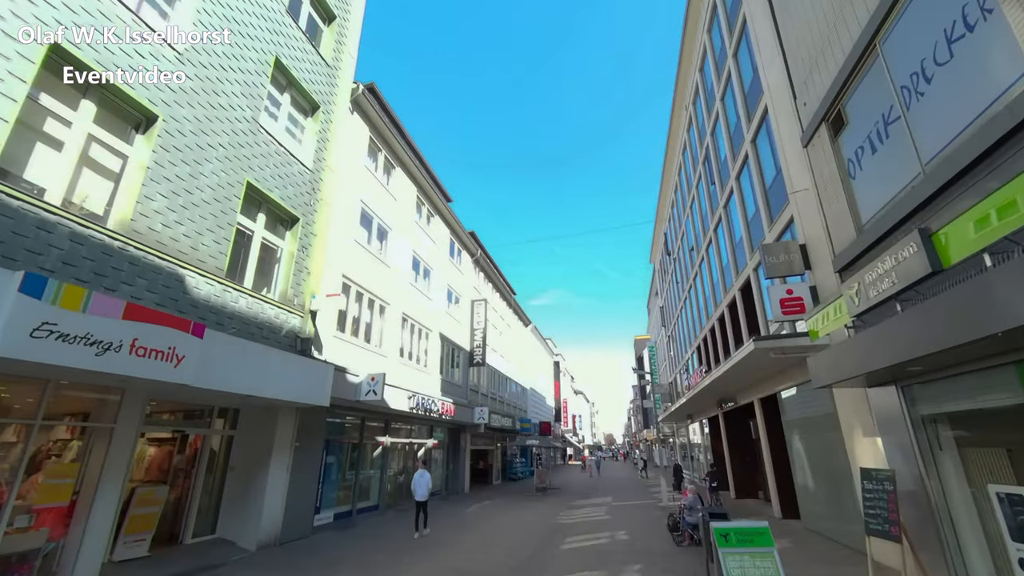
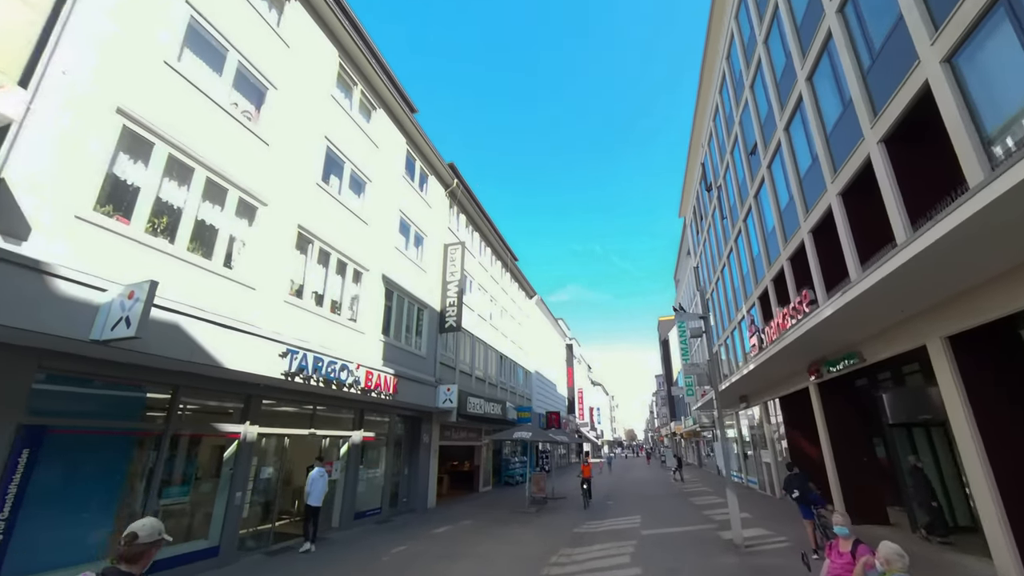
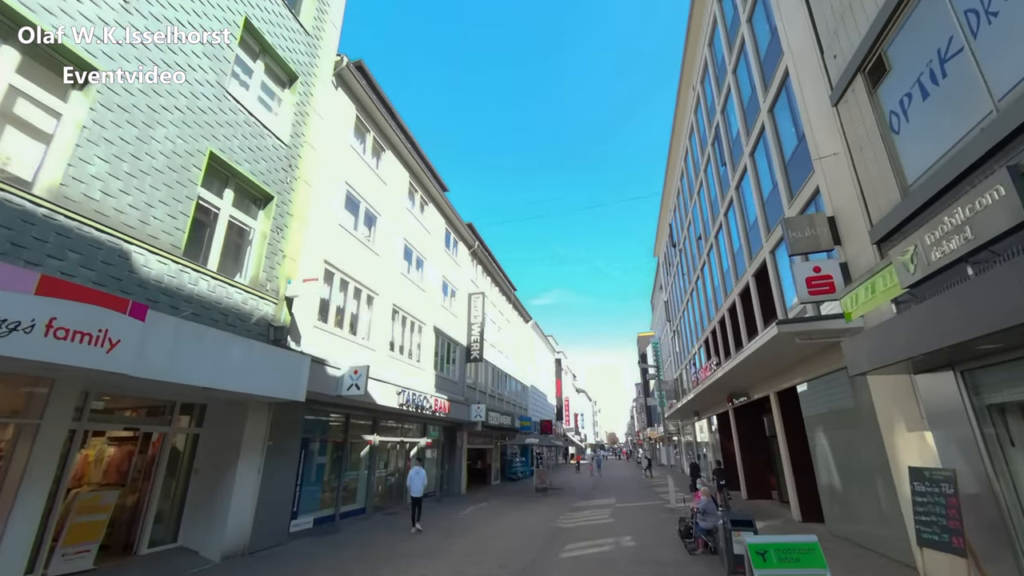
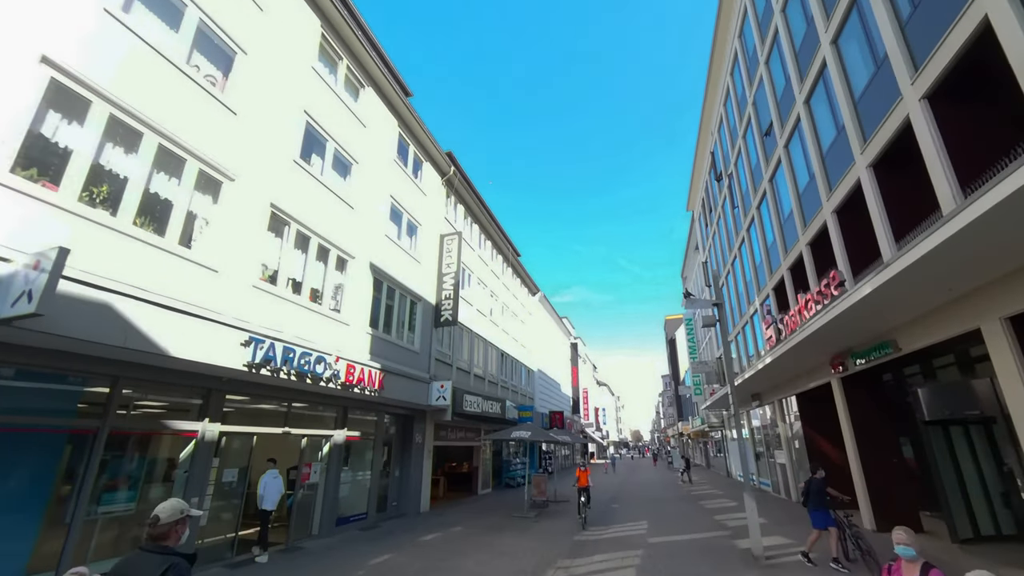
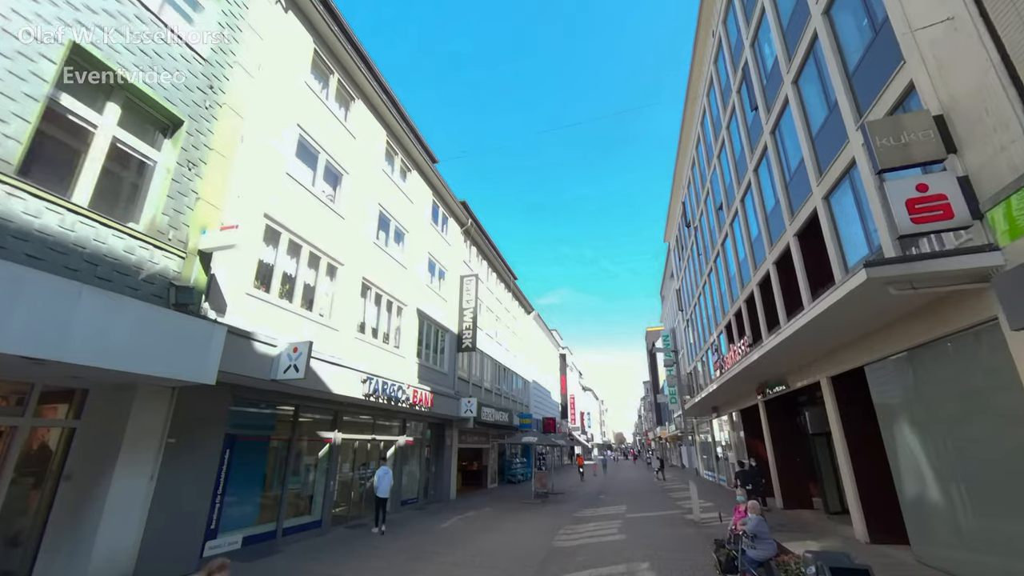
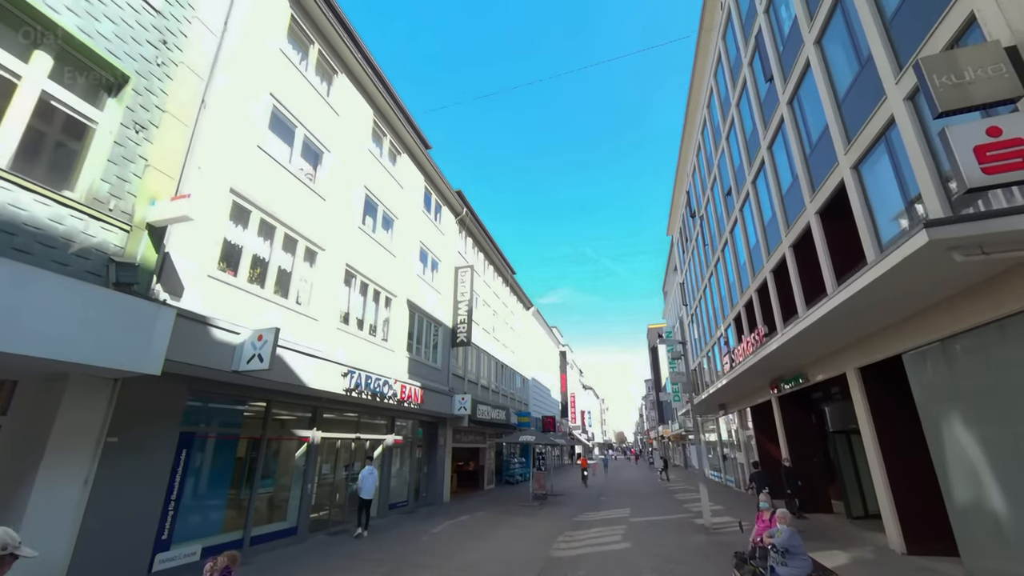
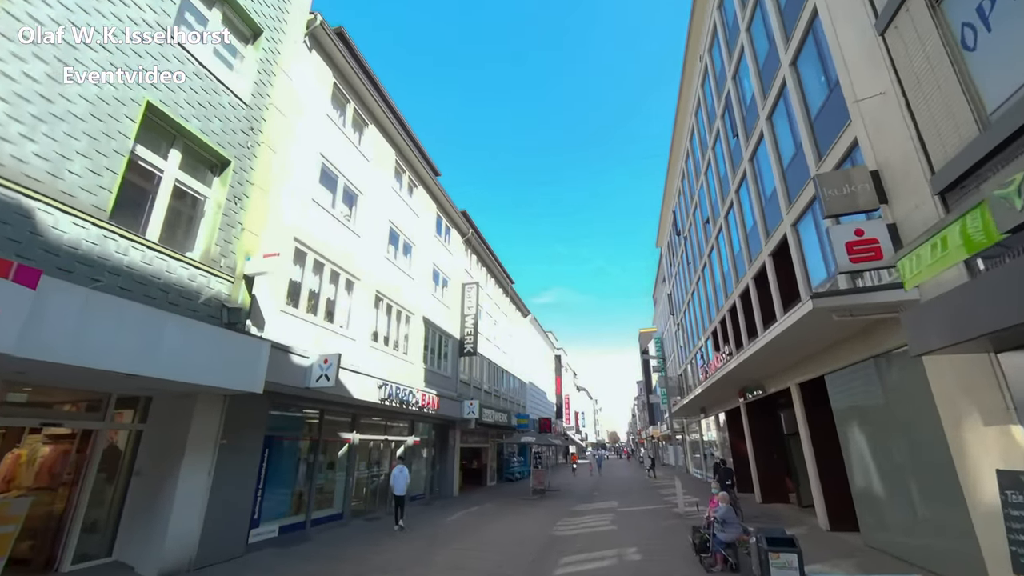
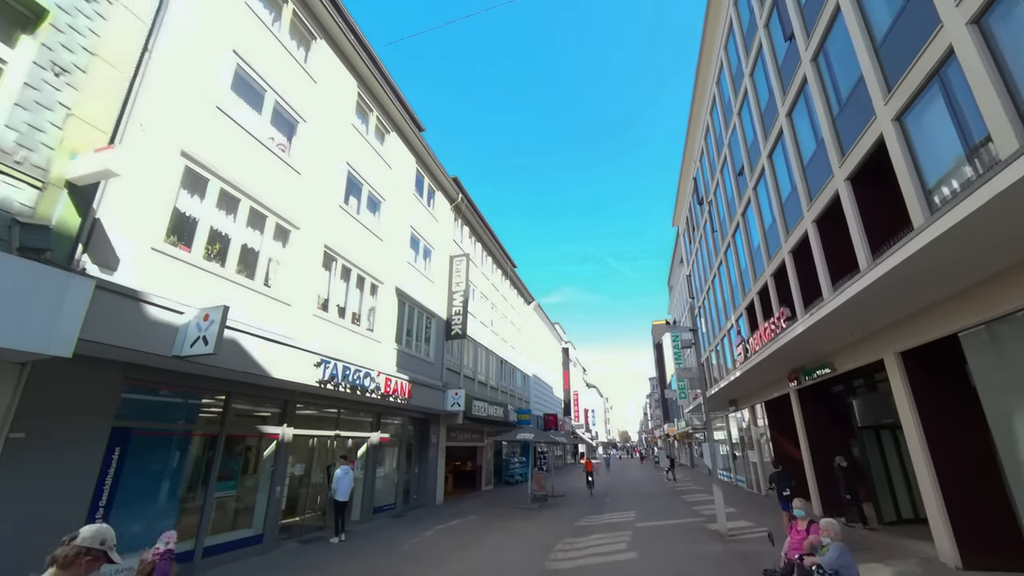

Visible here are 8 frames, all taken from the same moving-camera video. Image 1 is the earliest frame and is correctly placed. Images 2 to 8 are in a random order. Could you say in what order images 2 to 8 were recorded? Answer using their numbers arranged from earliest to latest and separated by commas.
3, 7, 5, 6, 8, 2, 4
